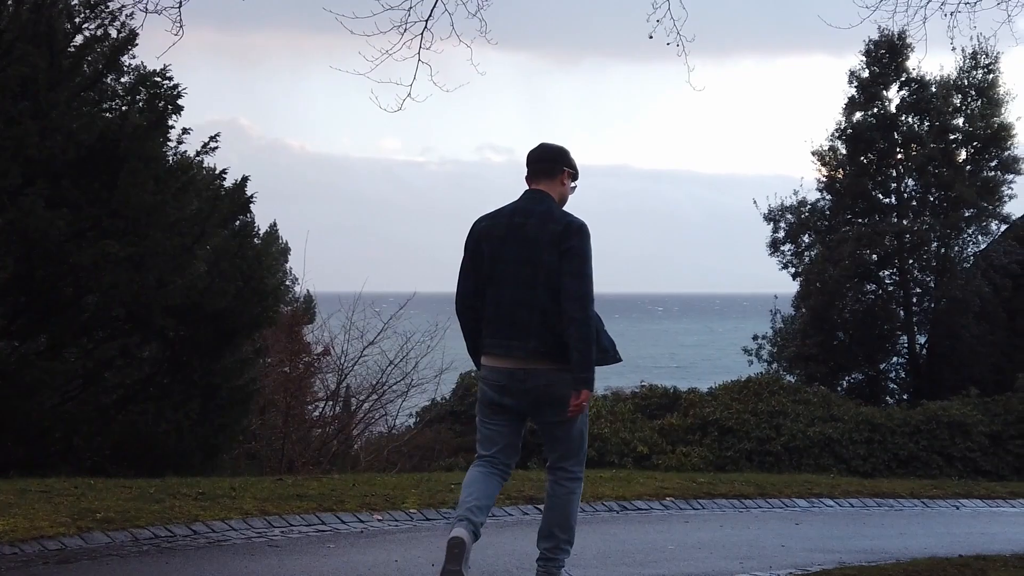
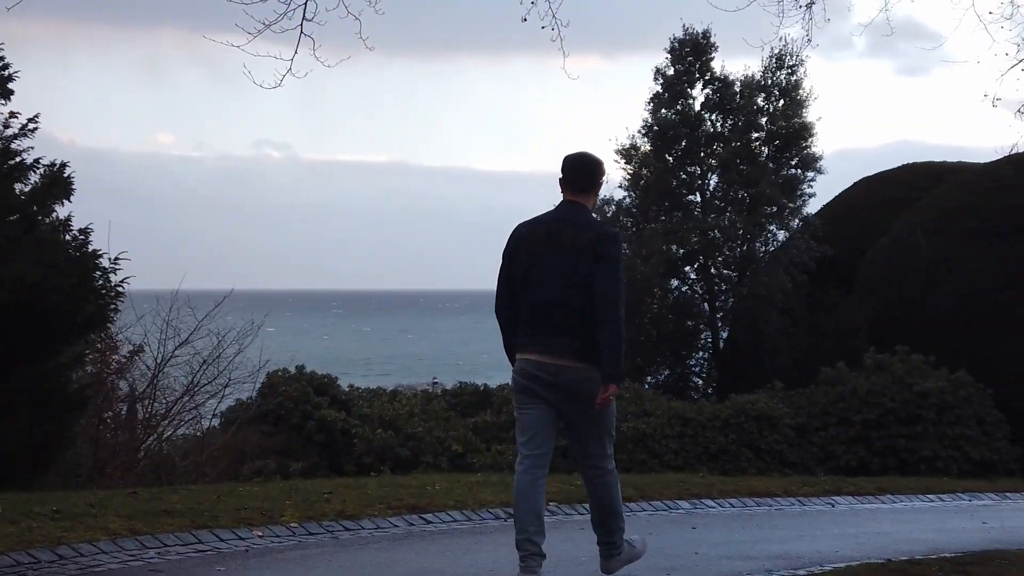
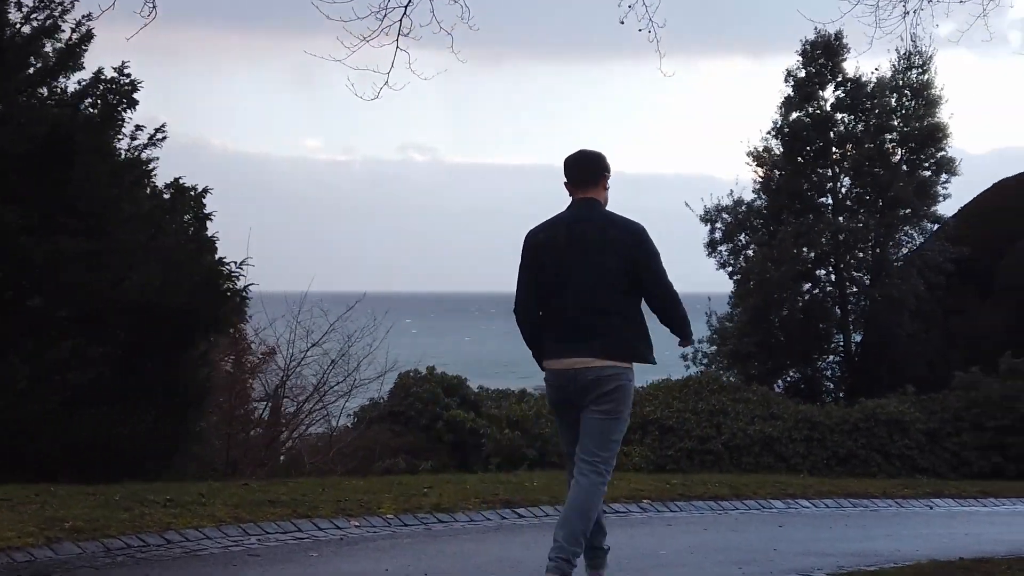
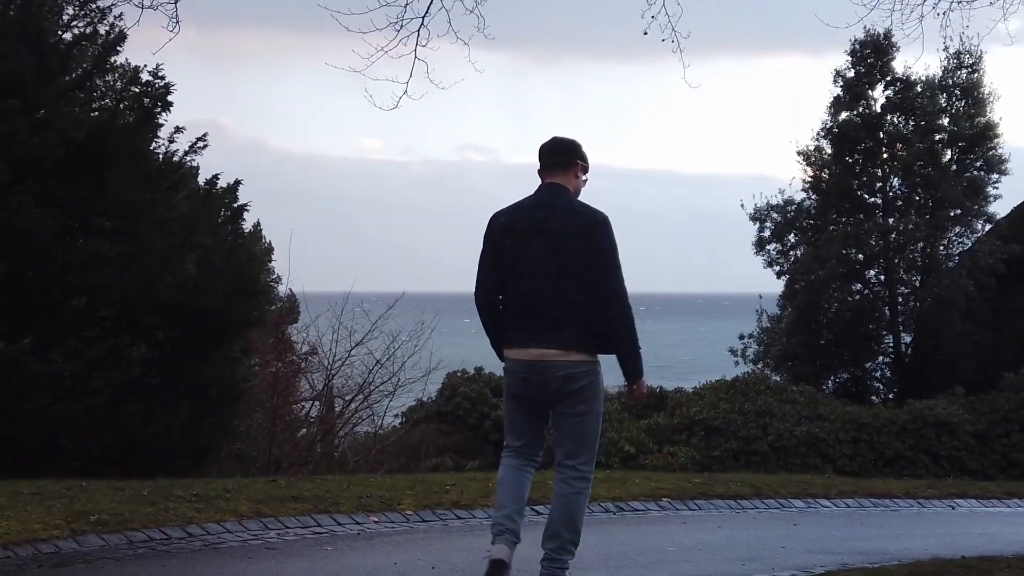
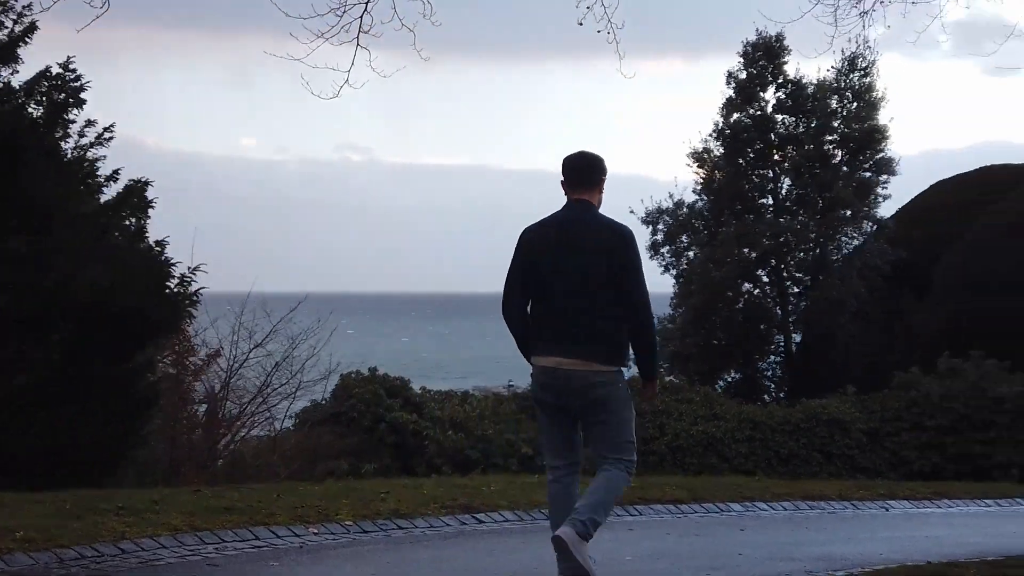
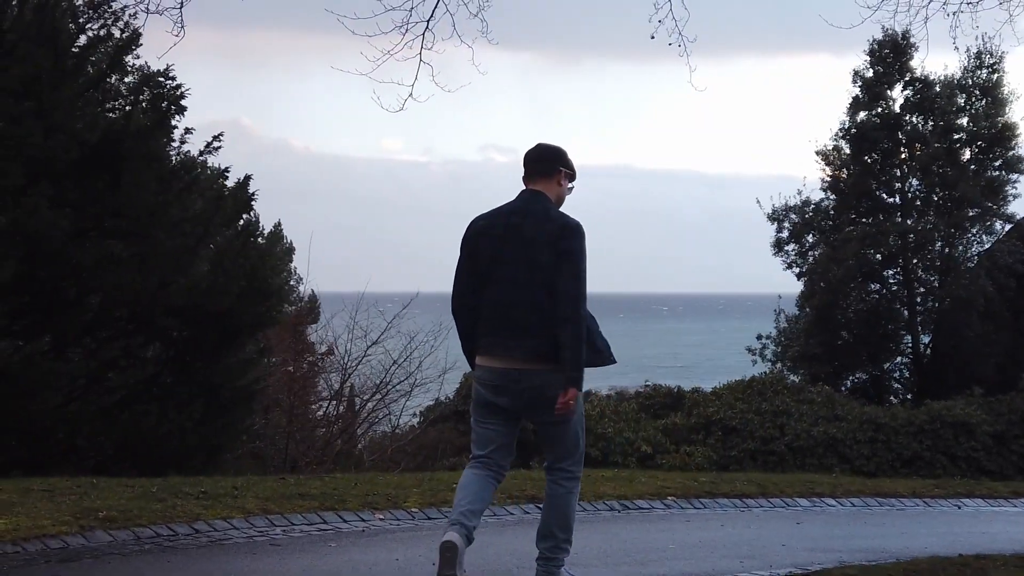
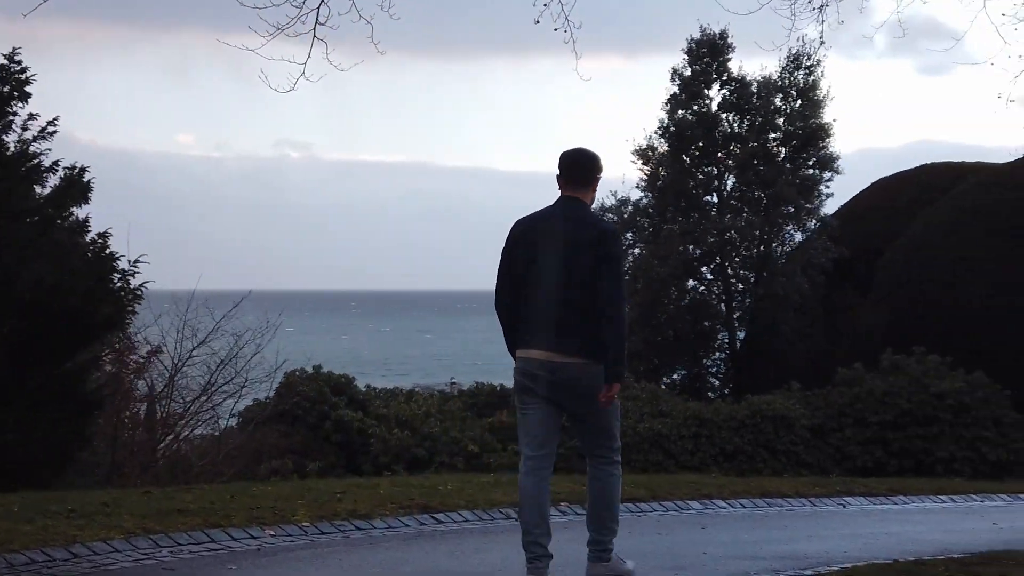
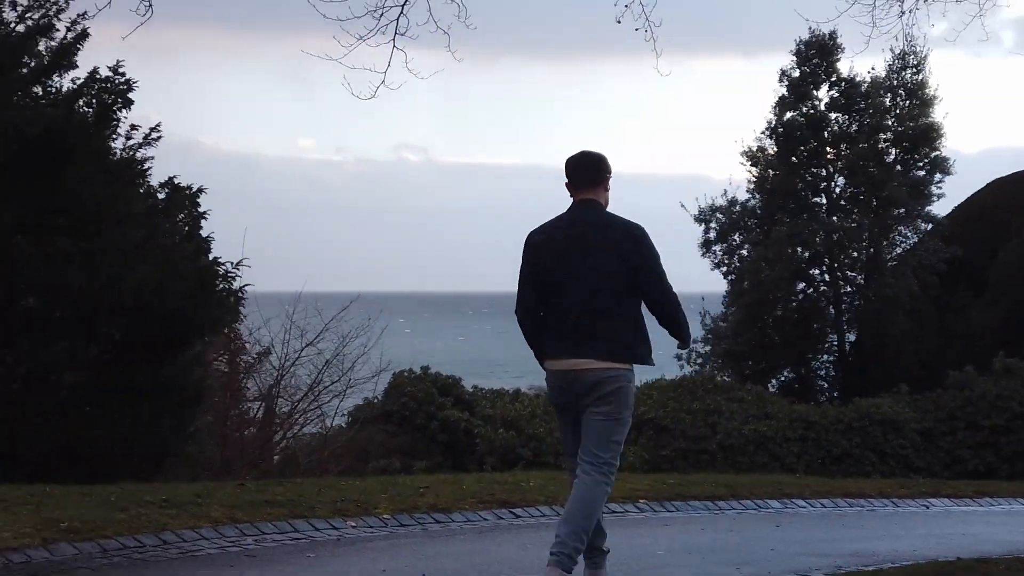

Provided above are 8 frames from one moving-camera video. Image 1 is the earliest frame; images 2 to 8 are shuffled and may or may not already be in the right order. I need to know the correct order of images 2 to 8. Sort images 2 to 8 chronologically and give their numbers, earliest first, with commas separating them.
5, 2, 8, 4, 6, 3, 7
